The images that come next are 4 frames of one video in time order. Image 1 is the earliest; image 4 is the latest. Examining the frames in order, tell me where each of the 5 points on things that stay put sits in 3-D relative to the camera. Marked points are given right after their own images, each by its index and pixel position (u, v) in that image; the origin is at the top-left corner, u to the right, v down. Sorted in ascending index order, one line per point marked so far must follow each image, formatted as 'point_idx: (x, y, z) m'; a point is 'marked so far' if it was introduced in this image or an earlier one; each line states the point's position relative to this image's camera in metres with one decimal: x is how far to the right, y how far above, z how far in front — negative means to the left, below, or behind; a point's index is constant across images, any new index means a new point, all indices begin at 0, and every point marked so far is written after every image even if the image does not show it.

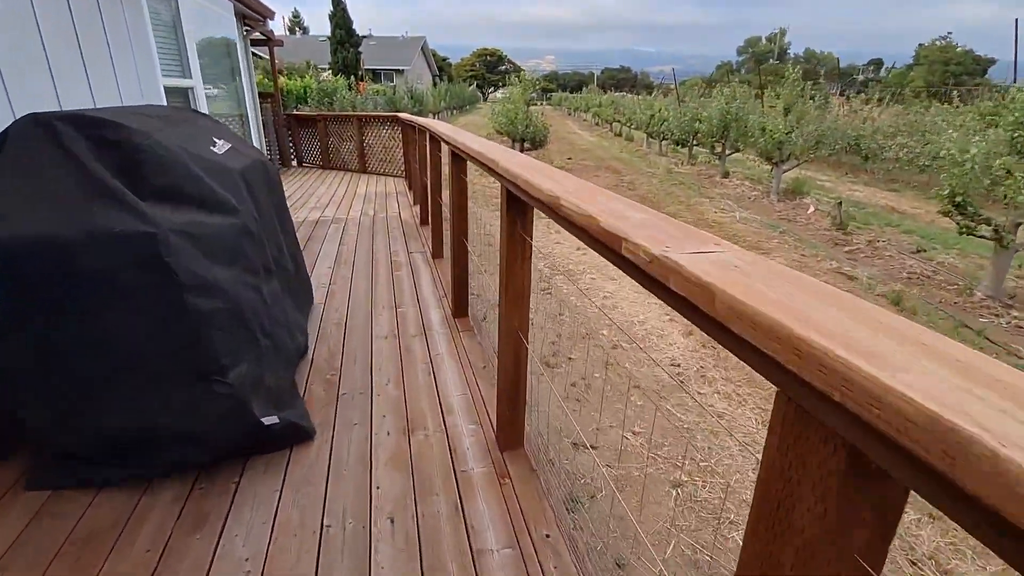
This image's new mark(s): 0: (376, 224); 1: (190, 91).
0: (-1.3, +0.6, +5.0) m
1: (-2.8, +1.7, +4.5) m
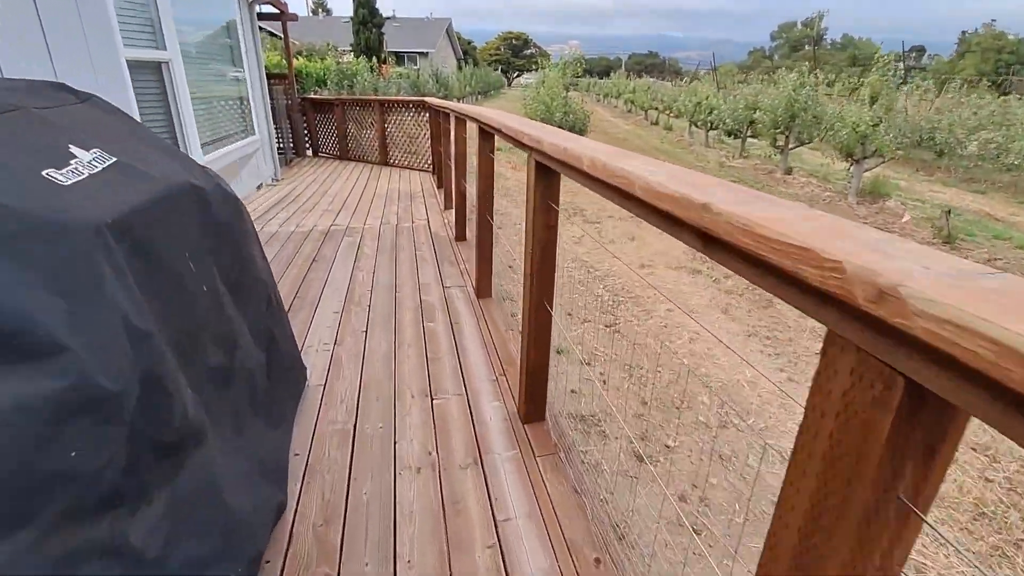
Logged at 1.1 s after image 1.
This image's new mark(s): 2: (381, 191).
0: (-0.9, +0.4, +4.0) m
1: (-2.3, +1.5, +3.5) m
2: (-1.5, +1.1, +5.8) m
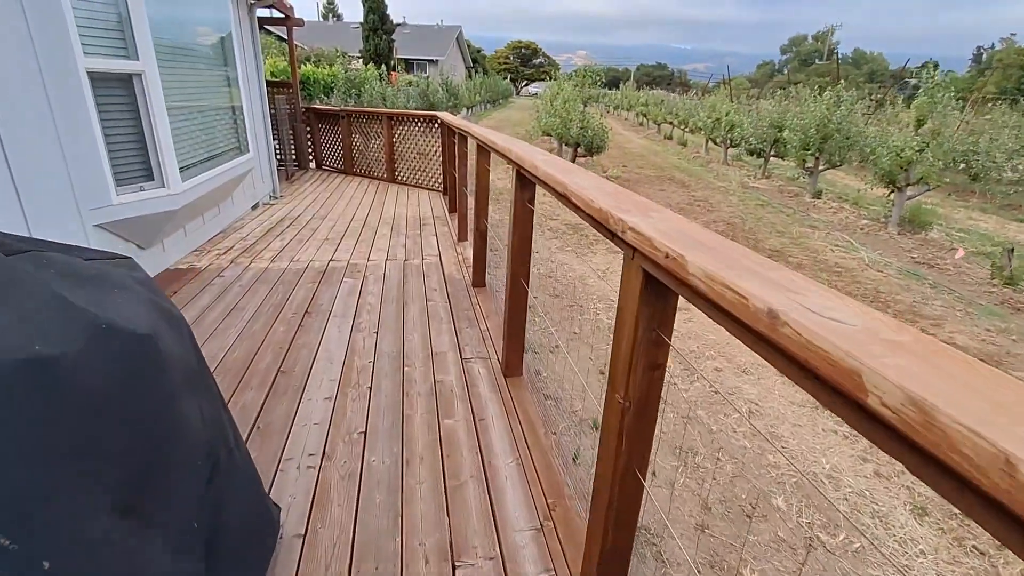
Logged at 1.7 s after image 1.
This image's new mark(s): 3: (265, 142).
0: (-0.7, +0.1, +3.4) m
1: (-2.1, +1.2, +3.0) m
2: (-1.3, +0.7, +5.3) m
3: (-2.8, +1.7, +5.9) m
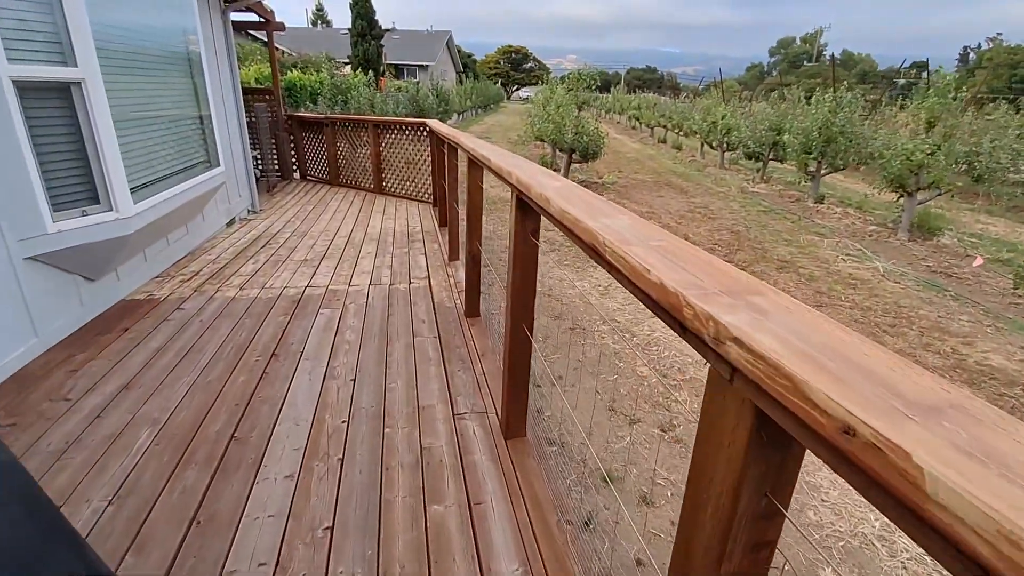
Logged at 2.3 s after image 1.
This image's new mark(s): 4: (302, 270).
0: (-0.7, -0.1, +3.0) m
1: (-2.2, +1.0, +2.6) m
2: (-1.3, +0.5, +4.9) m
3: (-2.9, +1.4, +5.5) m
4: (-1.5, +0.1, +3.7) m
